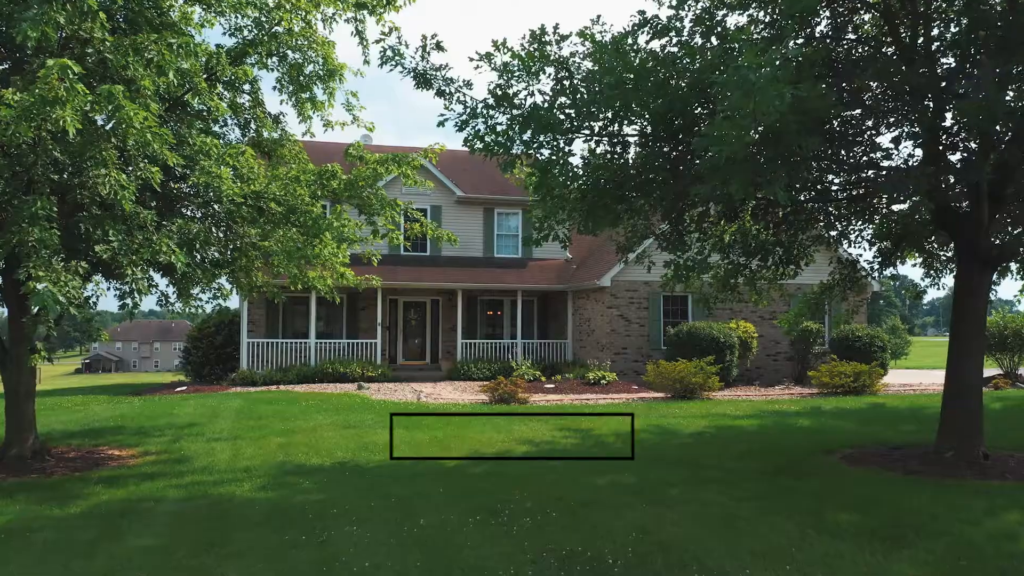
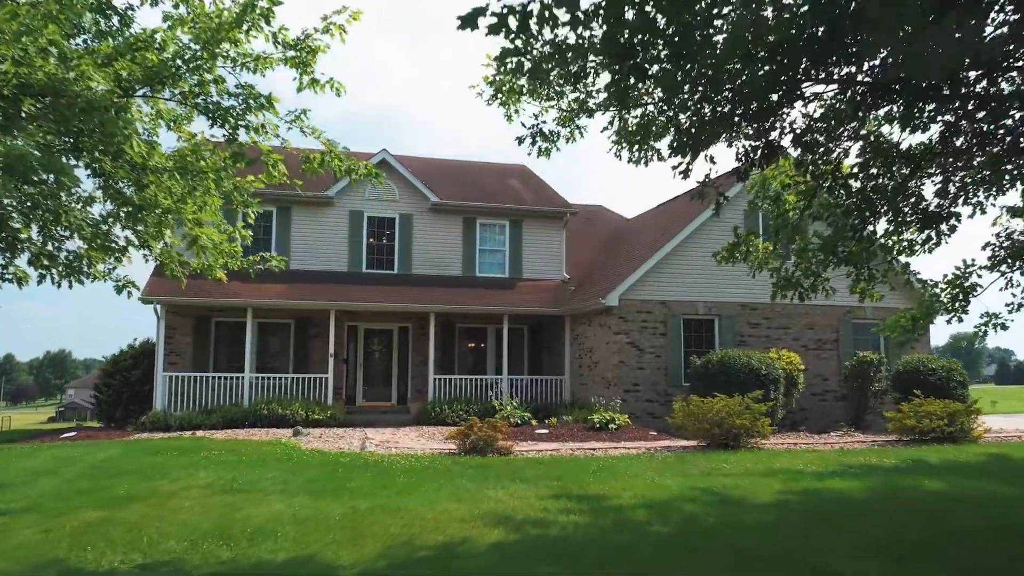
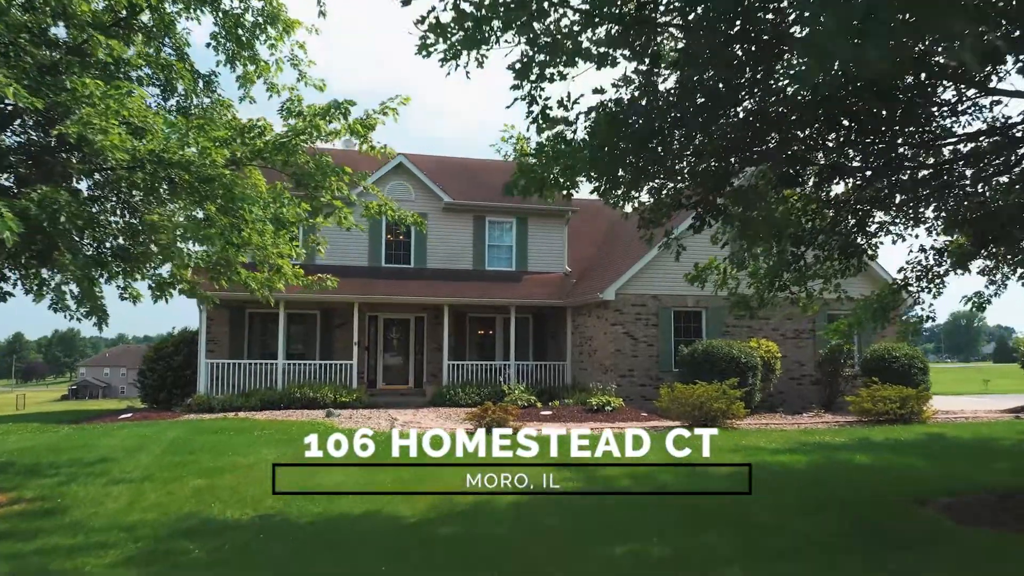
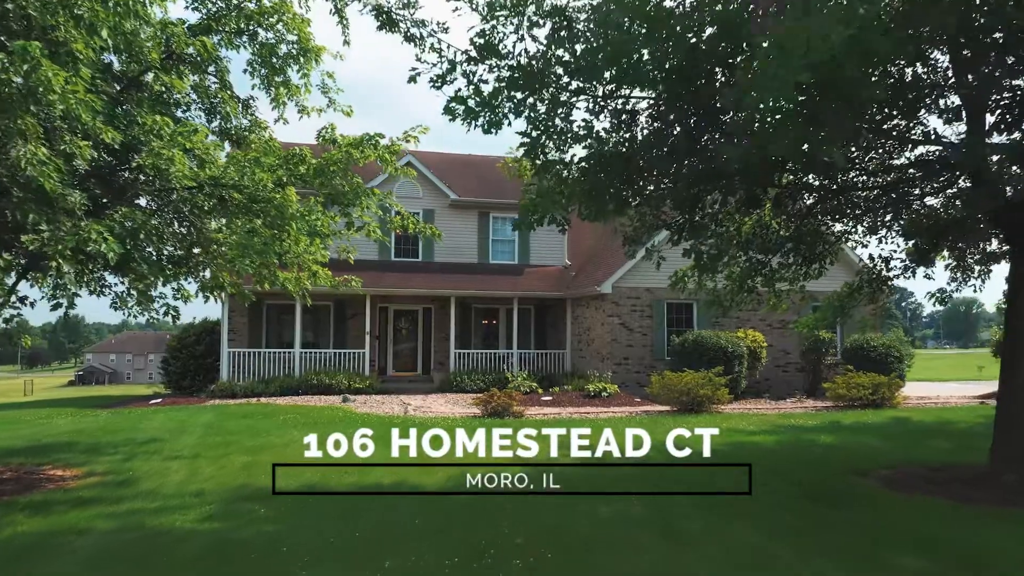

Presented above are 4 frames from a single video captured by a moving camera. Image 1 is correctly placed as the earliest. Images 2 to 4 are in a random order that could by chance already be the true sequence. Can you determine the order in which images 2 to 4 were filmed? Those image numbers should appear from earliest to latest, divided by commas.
4, 3, 2
